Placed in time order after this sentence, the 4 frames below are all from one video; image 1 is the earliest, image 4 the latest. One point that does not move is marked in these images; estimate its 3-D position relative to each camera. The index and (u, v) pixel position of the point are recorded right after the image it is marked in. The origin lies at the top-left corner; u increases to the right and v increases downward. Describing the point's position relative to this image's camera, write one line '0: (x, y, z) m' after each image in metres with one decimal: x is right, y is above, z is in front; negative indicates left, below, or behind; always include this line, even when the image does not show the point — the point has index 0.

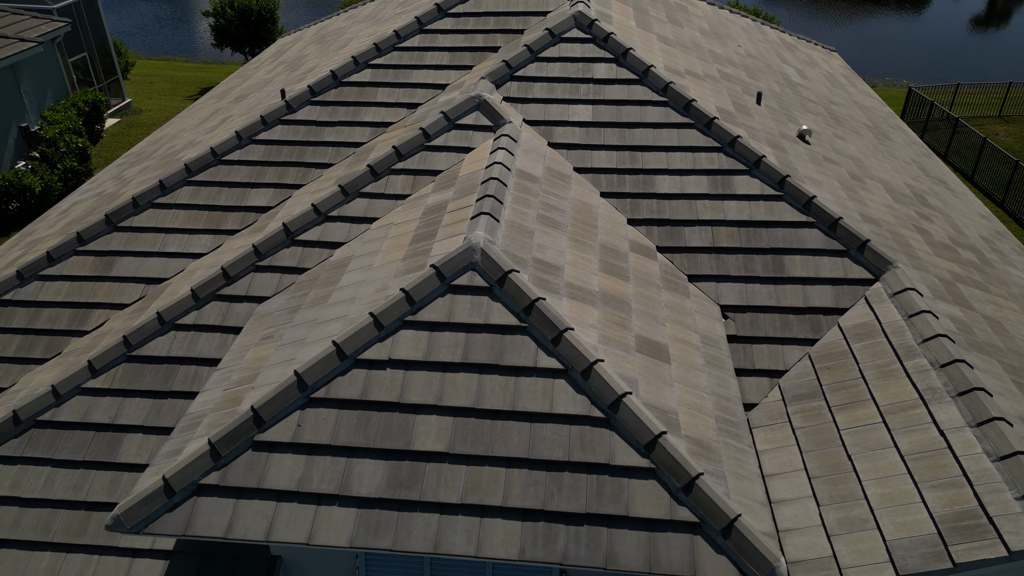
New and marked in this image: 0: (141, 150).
0: (-8.0, +3.0, +15.7) m
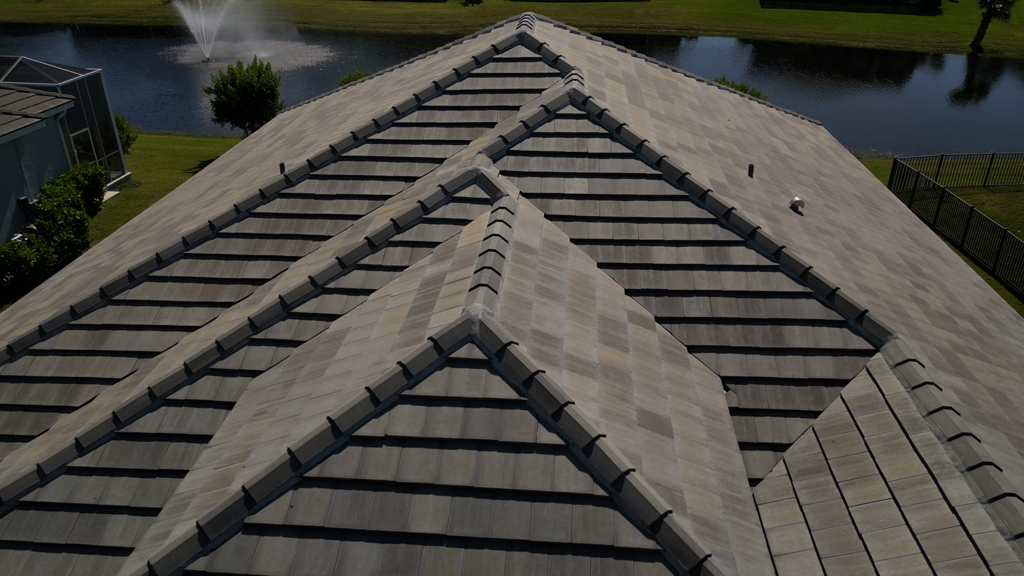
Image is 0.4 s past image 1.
0: (-8.1, +1.4, +15.8) m
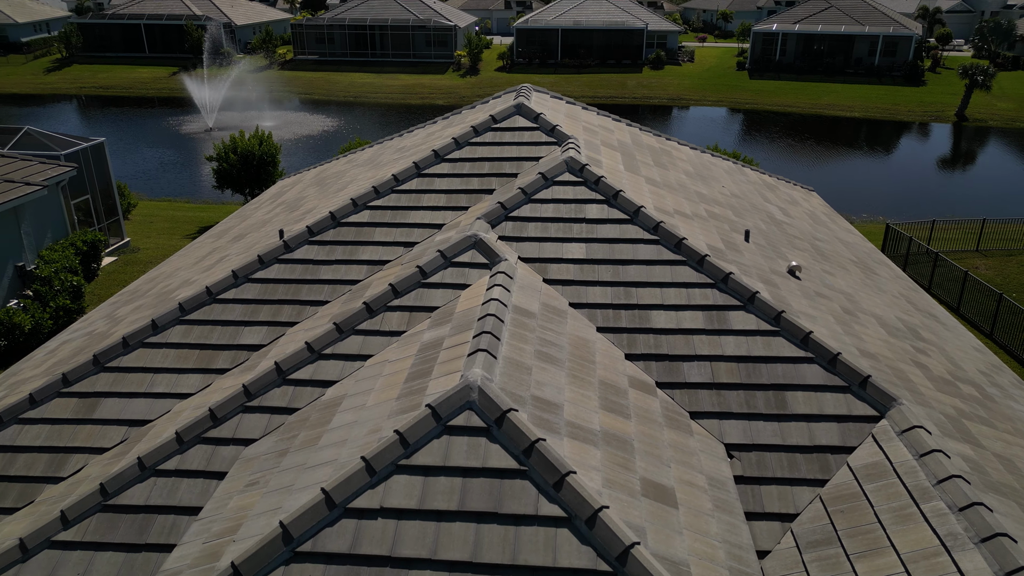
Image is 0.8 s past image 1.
0: (-8.1, 0.0, +15.8) m
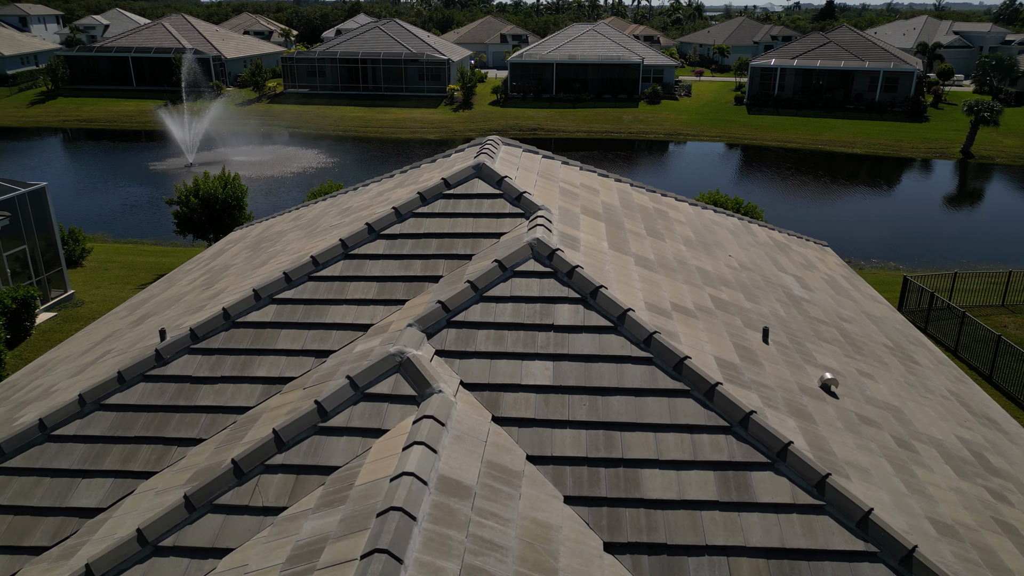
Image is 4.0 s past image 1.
0: (-8.8, -1.7, +12.8) m
